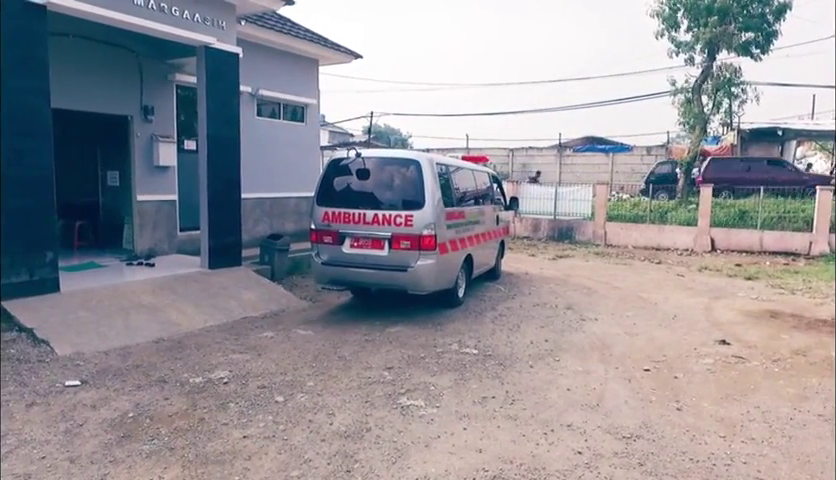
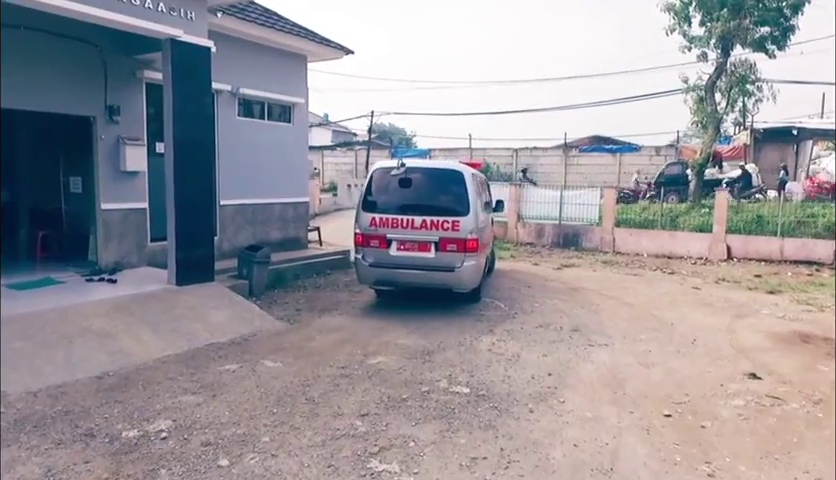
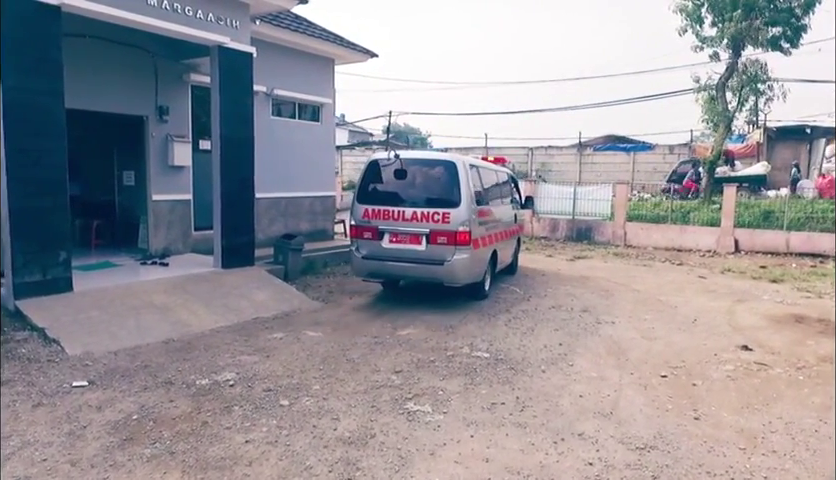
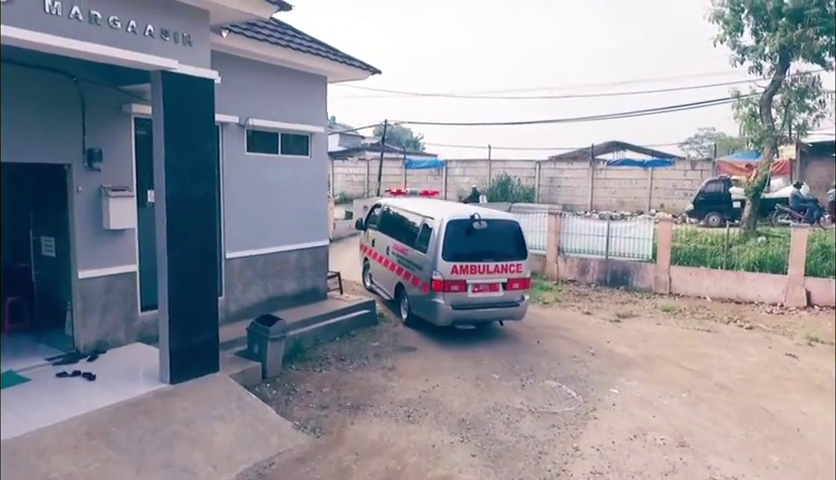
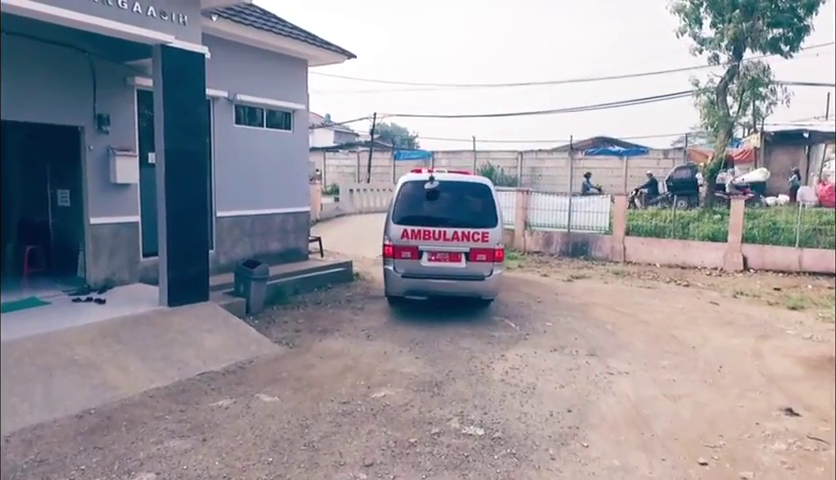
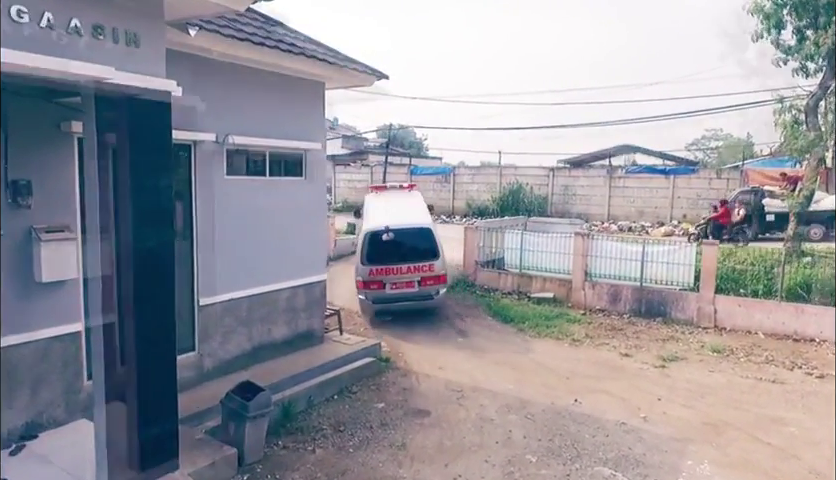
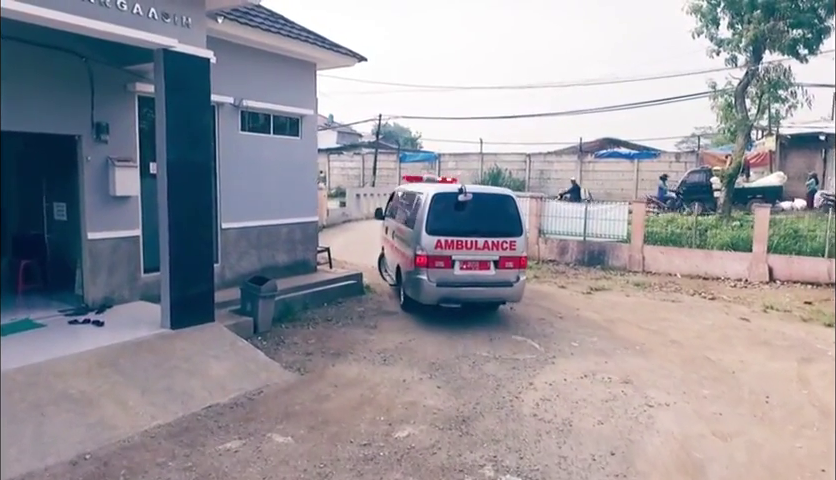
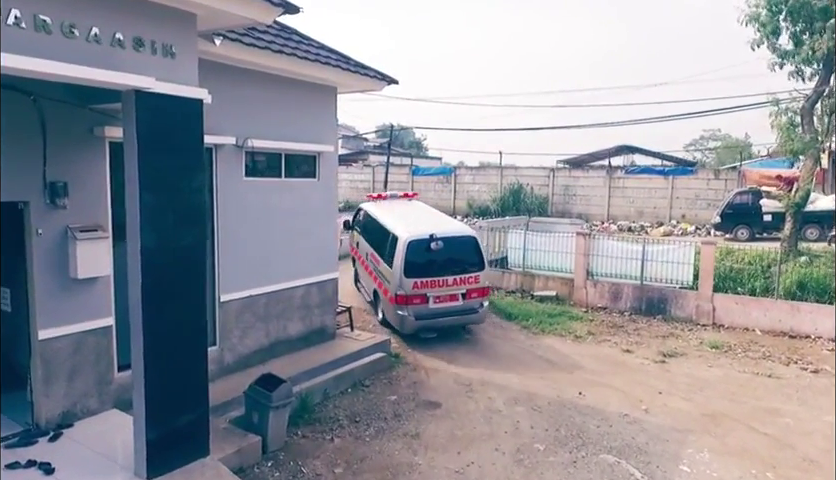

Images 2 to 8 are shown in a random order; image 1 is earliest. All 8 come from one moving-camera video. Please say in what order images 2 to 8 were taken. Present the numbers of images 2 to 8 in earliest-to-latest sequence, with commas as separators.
3, 2, 5, 7, 4, 8, 6
